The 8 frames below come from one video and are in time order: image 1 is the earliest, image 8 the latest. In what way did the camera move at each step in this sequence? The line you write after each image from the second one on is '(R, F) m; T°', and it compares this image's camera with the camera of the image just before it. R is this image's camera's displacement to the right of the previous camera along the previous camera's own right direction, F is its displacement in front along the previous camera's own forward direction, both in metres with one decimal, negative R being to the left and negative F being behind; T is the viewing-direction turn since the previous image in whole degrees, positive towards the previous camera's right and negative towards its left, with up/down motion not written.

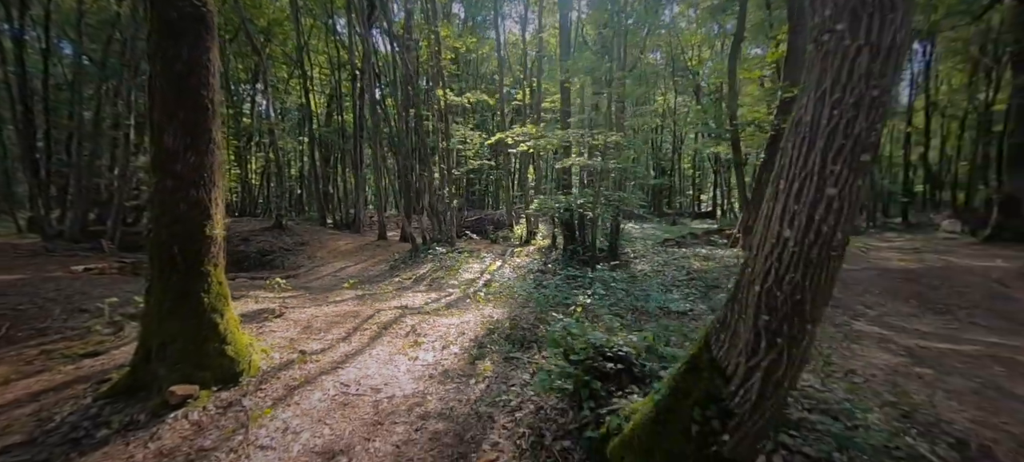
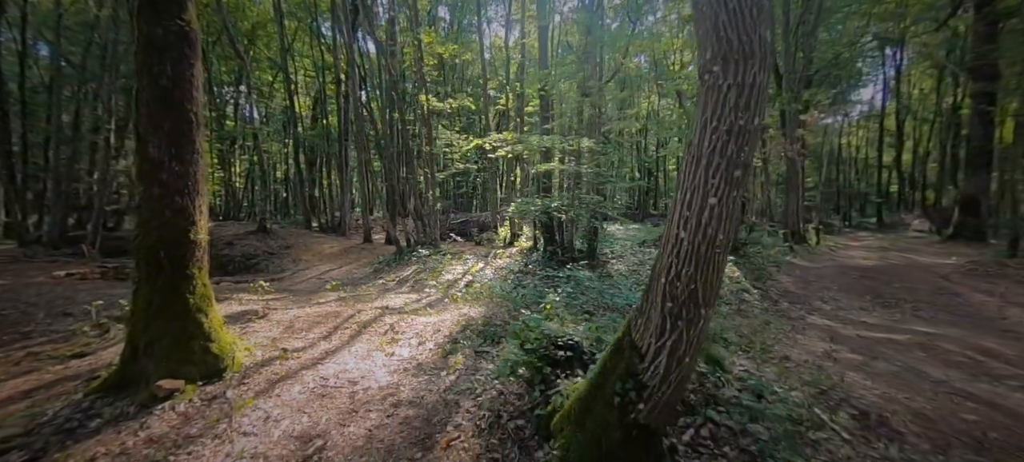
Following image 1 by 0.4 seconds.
(+0.3, -0.3) m; +2°
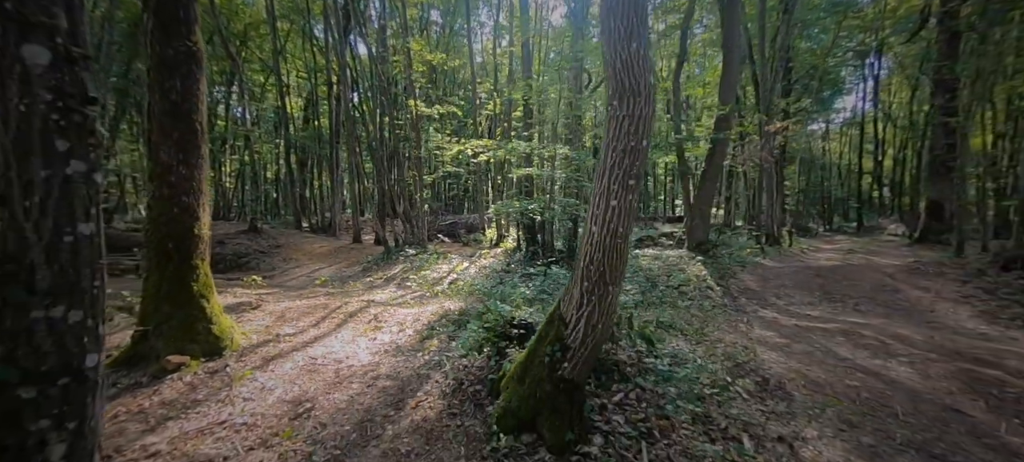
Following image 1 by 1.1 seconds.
(+0.3, -0.6) m; +1°
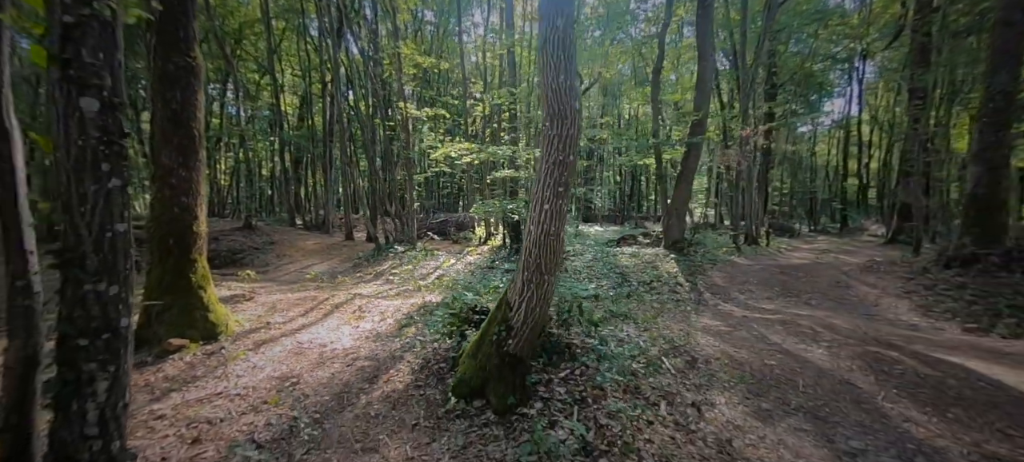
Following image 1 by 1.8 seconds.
(+0.4, -0.5) m; +1°
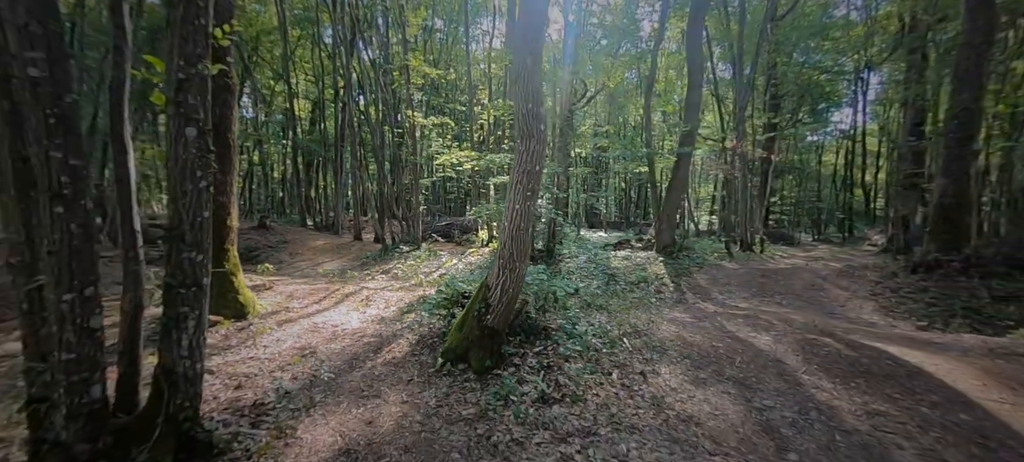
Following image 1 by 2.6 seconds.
(+0.3, -0.7) m; -1°
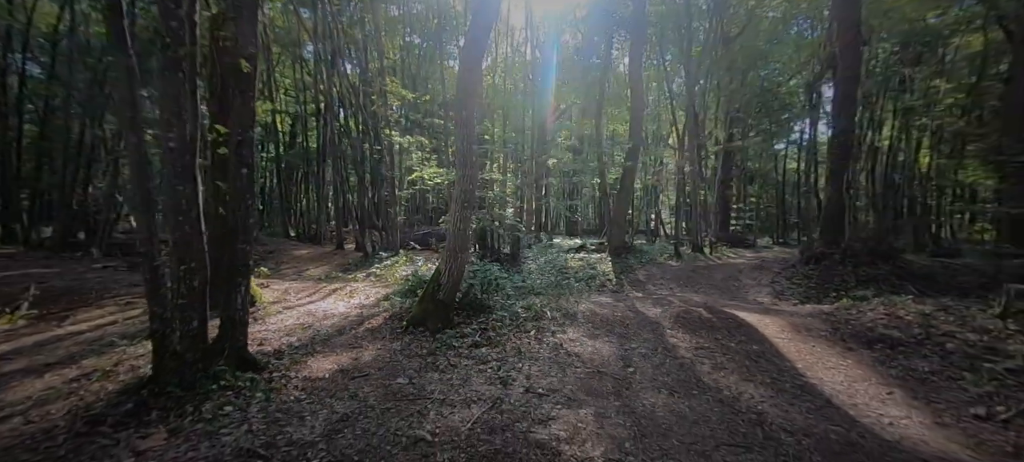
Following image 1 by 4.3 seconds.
(+0.6, -1.6) m; +3°
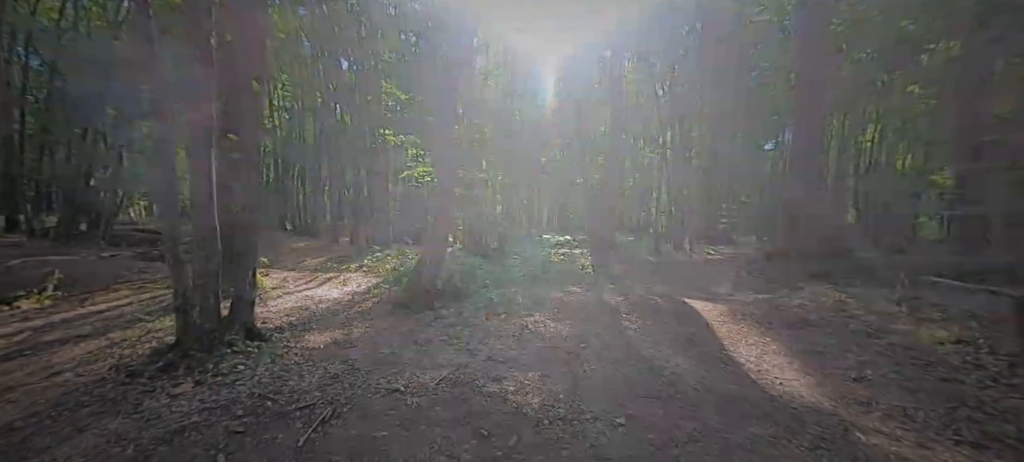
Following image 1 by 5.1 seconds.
(+0.4, -0.8) m; +1°
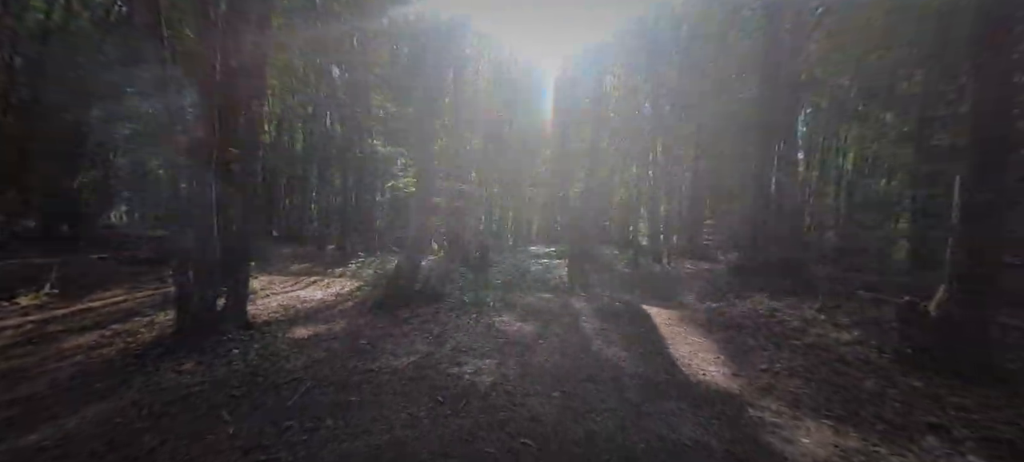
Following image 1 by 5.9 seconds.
(+0.4, -0.7) m; +2°
